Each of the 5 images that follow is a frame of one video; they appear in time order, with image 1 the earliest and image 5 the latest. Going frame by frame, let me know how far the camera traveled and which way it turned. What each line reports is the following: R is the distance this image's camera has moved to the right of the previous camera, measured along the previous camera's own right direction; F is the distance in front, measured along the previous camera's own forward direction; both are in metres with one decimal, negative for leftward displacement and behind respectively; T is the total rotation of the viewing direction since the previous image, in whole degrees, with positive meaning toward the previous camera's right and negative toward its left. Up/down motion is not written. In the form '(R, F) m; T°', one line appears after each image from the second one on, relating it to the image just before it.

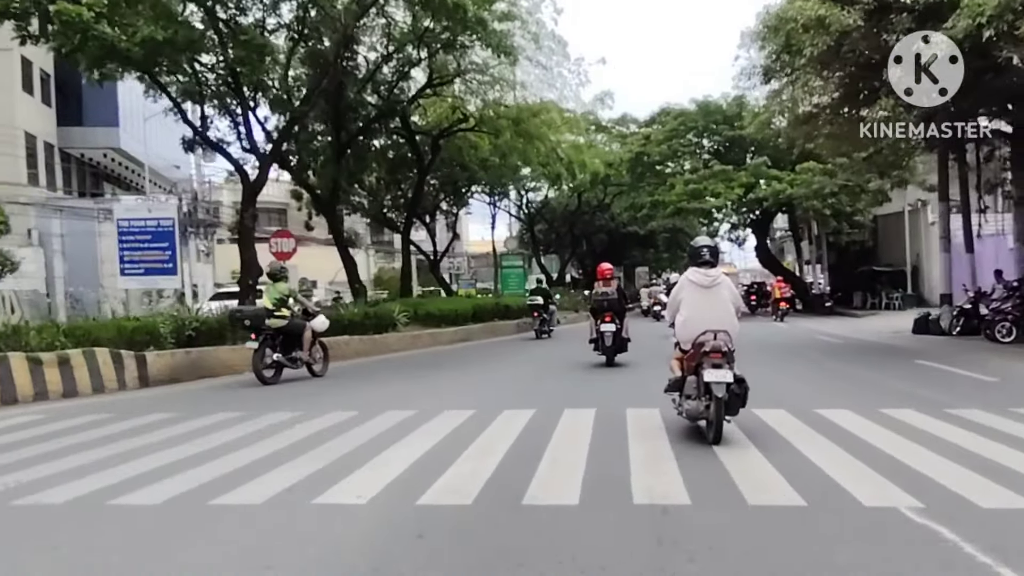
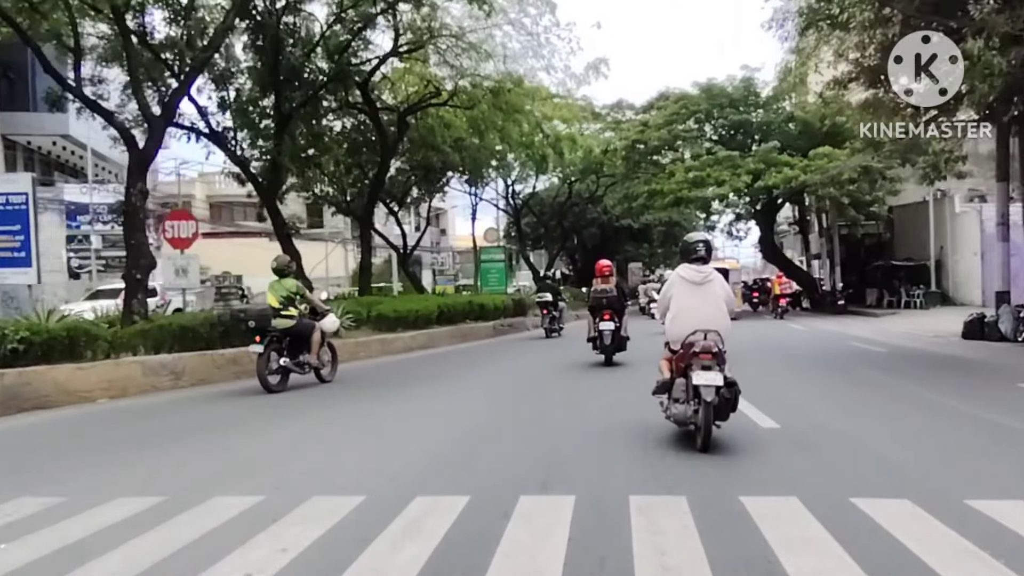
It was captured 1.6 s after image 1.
(+0.3, +3.2) m; 0°
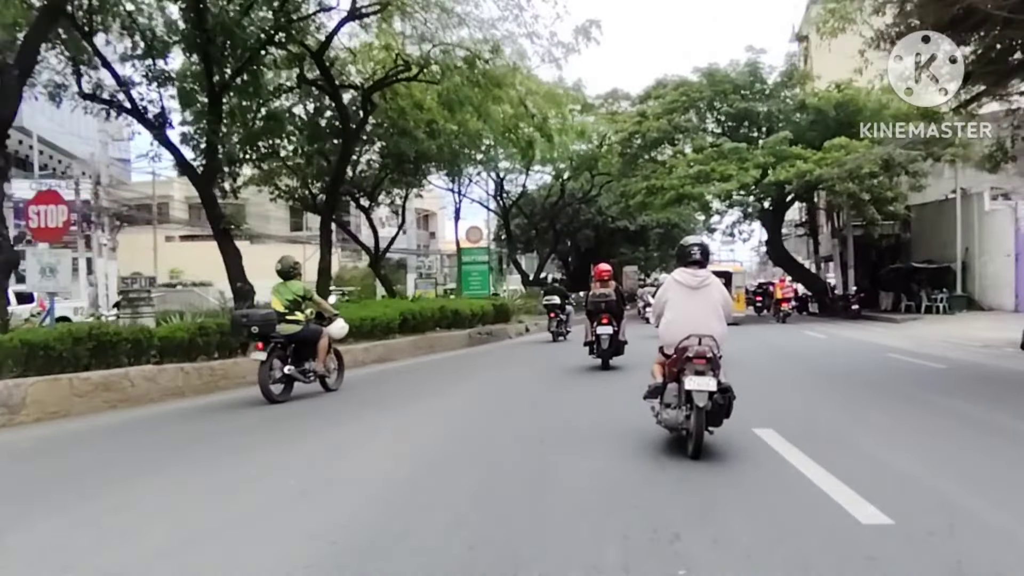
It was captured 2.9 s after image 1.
(+0.3, +2.5) m; 0°
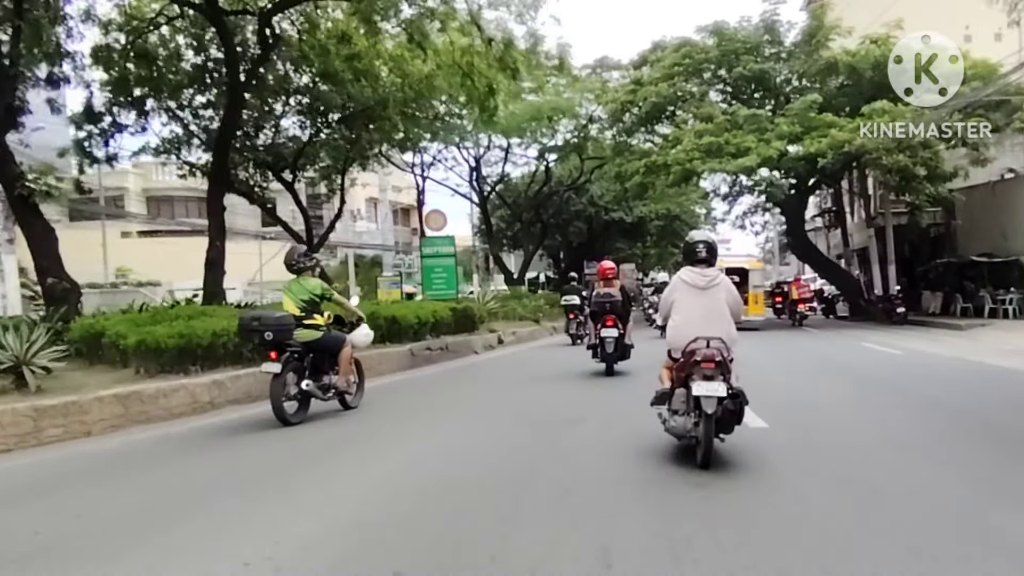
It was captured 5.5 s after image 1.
(+0.4, +4.8) m; 0°
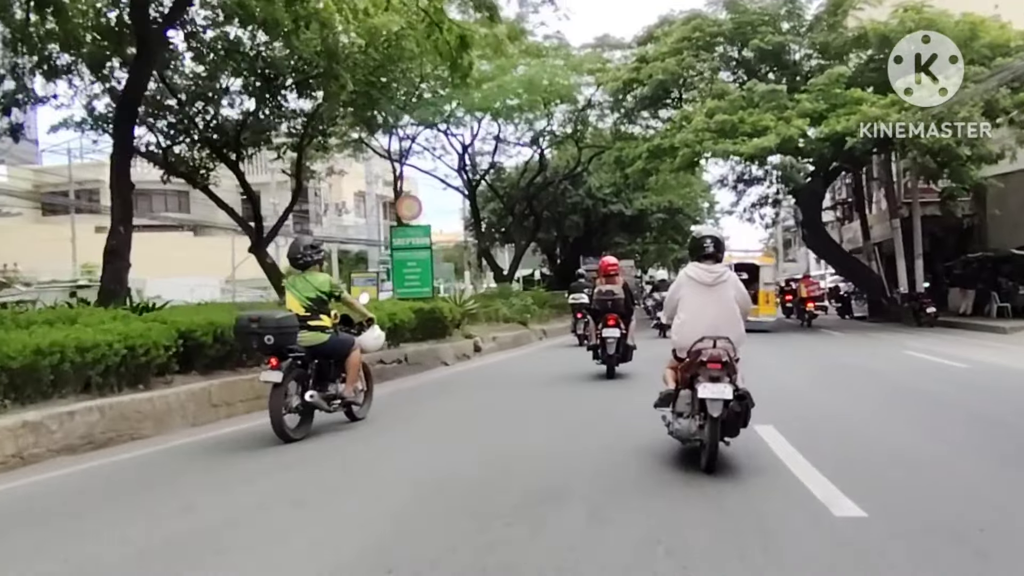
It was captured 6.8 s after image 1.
(+0.2, +2.5) m; 0°
